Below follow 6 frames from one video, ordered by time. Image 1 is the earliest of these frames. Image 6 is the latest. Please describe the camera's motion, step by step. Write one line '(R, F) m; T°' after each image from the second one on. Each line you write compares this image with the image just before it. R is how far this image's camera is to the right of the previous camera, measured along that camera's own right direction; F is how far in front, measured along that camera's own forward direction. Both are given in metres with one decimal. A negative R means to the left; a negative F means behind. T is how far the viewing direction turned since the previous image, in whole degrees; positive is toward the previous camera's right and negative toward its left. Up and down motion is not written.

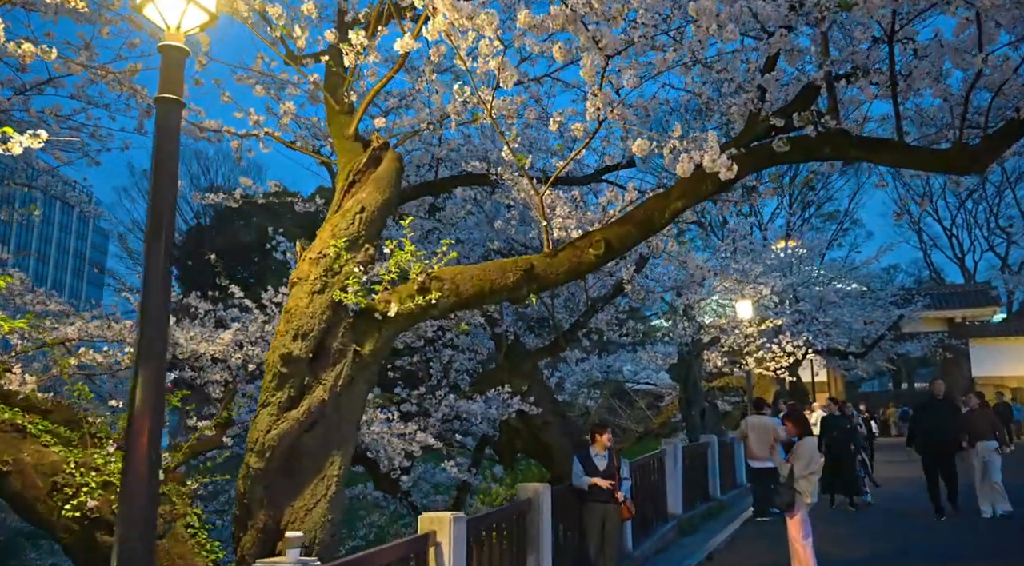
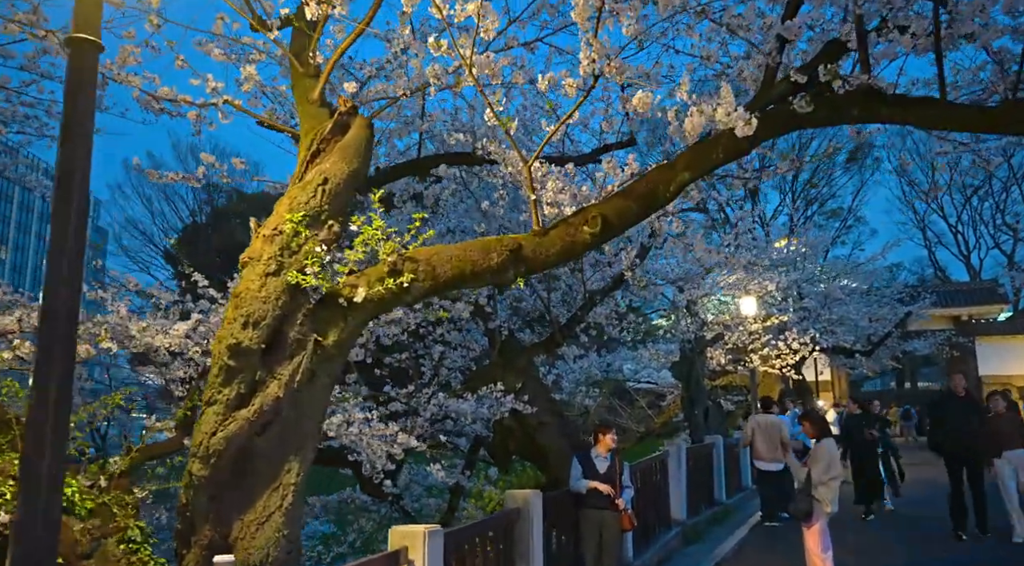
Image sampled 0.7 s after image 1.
(+0.1, +0.6) m; 0°
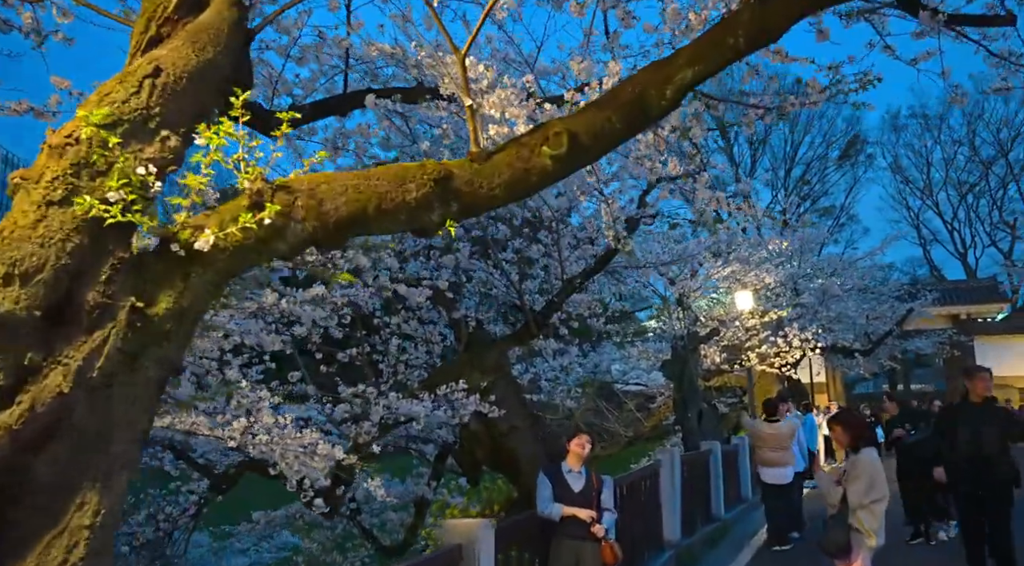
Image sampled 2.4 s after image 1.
(+0.3, +1.5) m; +1°
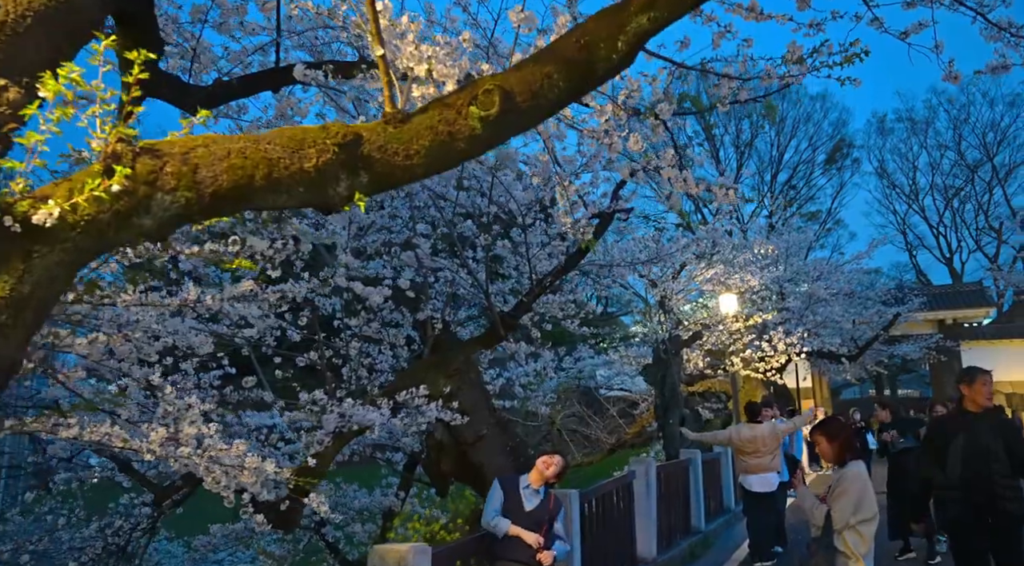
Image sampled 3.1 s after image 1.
(+0.3, +0.5) m; +1°
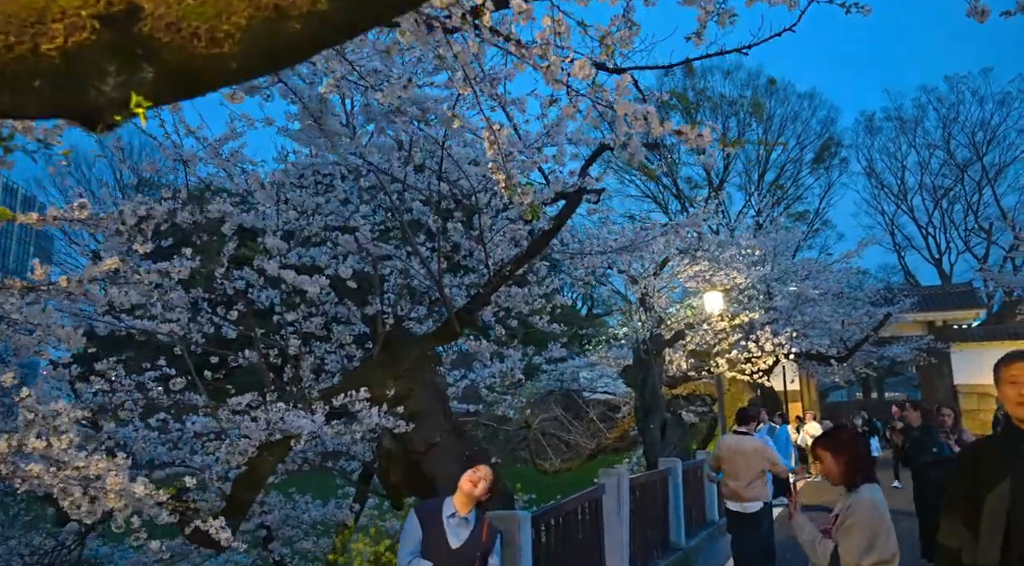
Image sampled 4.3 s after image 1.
(+0.3, +0.9) m; +1°
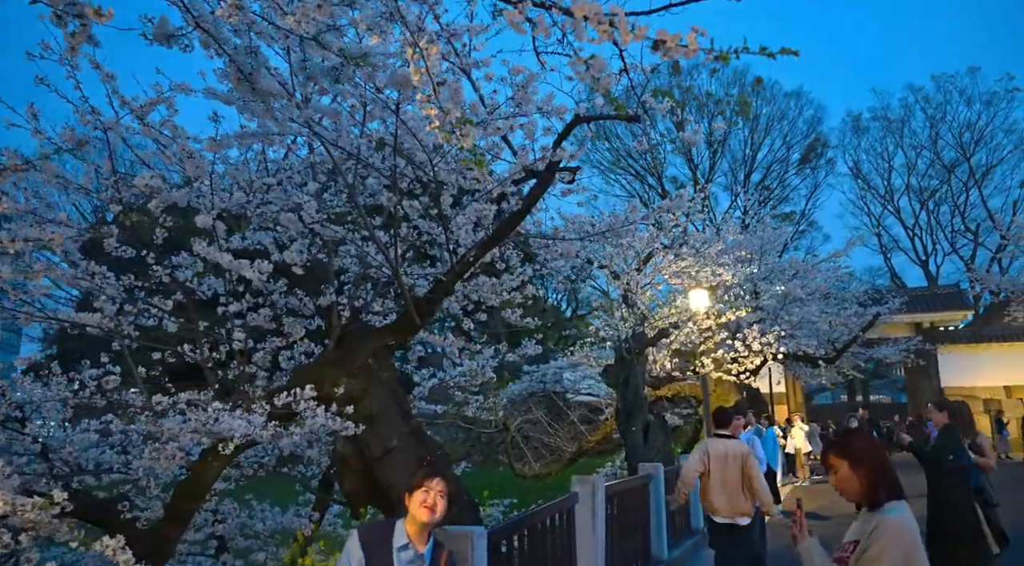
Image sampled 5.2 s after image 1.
(+0.2, +0.7) m; +1°
